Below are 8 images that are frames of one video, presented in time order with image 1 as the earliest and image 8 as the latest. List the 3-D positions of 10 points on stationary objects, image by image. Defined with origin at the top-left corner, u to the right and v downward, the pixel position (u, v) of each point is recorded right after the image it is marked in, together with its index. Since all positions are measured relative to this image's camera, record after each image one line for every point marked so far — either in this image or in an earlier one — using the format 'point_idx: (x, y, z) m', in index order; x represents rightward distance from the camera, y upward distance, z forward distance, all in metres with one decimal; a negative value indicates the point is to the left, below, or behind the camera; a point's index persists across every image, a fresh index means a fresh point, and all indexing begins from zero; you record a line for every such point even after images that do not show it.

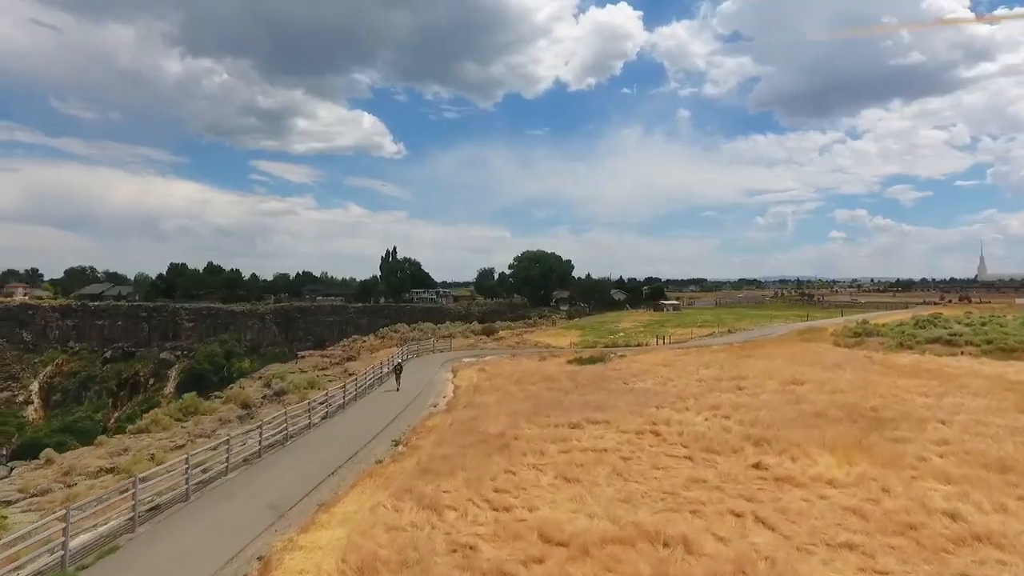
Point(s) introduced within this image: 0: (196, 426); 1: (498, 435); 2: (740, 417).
0: (-10.0, -4.4, +18.7) m
1: (-0.4, -4.0, +16.4) m
2: (+6.6, -3.8, +17.3) m
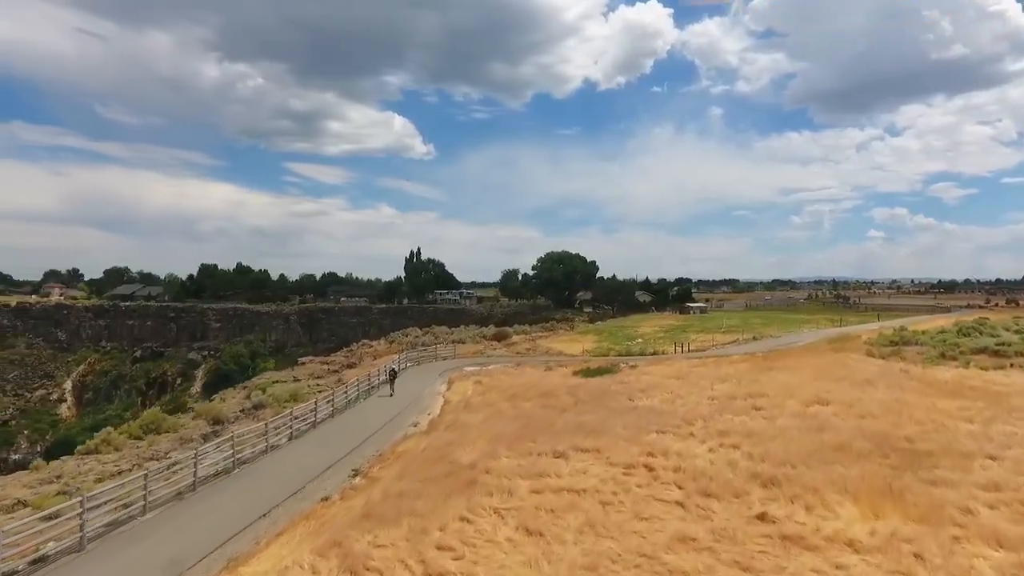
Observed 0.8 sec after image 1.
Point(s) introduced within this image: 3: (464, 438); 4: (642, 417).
0: (-10.5, -4.6, +17.3) m
1: (-1.1, -4.3, +14.5) m
2: (+6.0, -4.1, +15.1) m
3: (-1.4, -4.4, +17.6) m
4: (+4.3, -4.3, +20.0) m
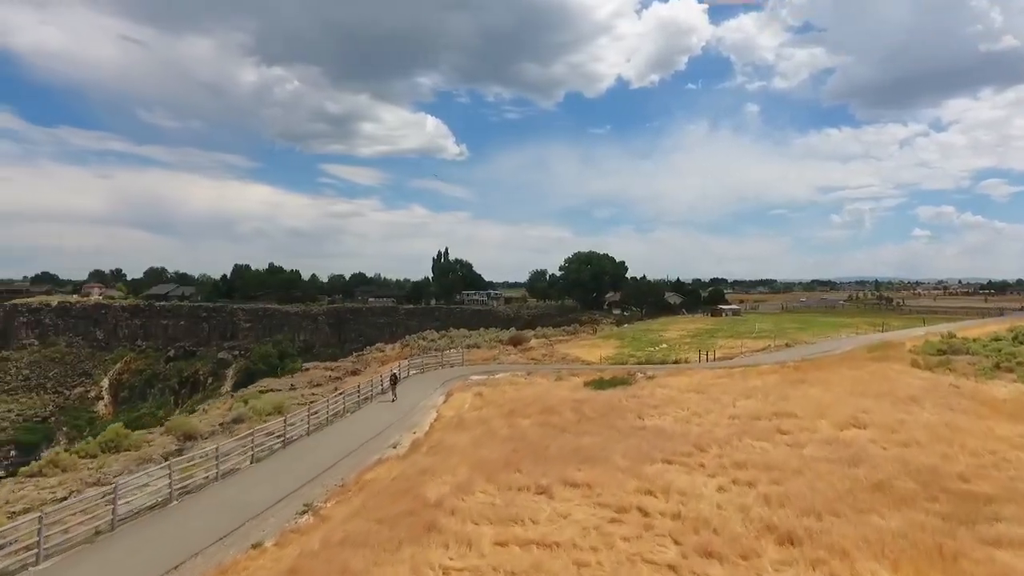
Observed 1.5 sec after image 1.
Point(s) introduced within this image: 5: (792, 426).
0: (-10.9, -4.8, +15.8) m
1: (-1.7, -4.5, +12.5) m
2: (+5.4, -4.3, +12.7) m
3: (-1.8, -4.6, +15.7) m
4: (+4.0, -4.5, +17.7) m
5: (+8.8, -4.3, +18.8) m
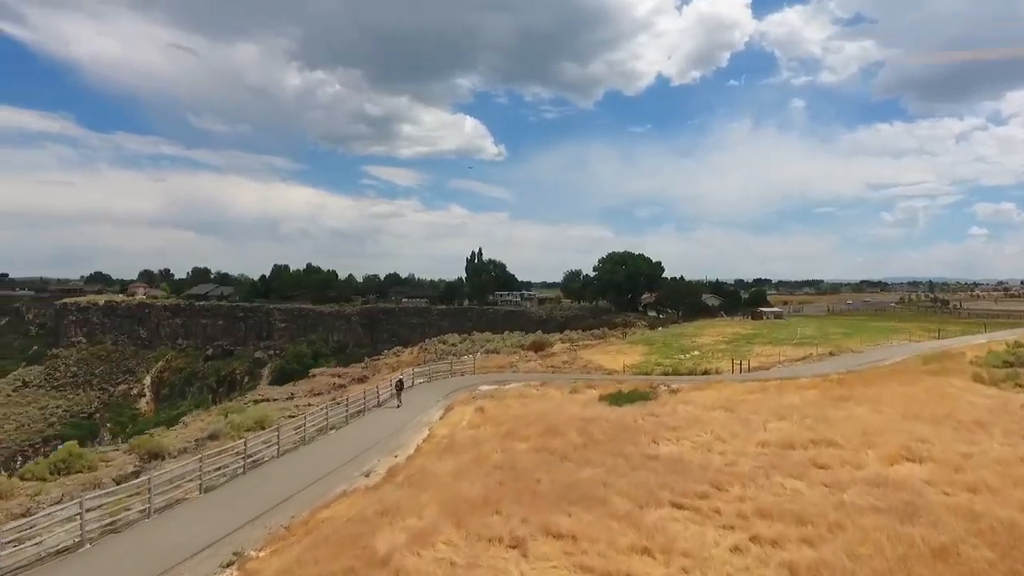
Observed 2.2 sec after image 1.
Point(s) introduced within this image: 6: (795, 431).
0: (-11.4, -5.0, +14.2) m
1: (-2.3, -4.7, +10.4) m
2: (+4.8, -4.5, +10.1) m
3: (-2.3, -4.8, +13.5) m
4: (+3.7, -4.7, +15.2) m
5: (+8.6, -4.6, +16.0) m
6: (+9.1, -4.6, +19.2) m
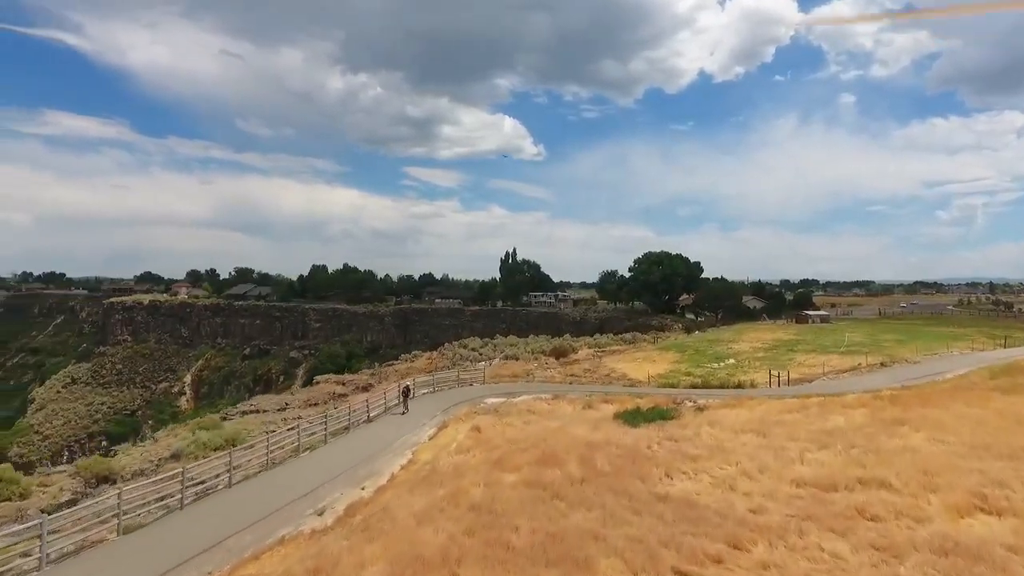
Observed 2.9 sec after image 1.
0: (-11.9, -5.1, +12.4) m
1: (-3.1, -4.9, +8.0) m
2: (+3.9, -4.7, +7.3) m
3: (-2.9, -4.9, +11.2) m
4: (+3.2, -4.9, +12.4) m
5: (+8.1, -4.7, +13.0) m
6: (+8.8, -4.8, +16.1) m
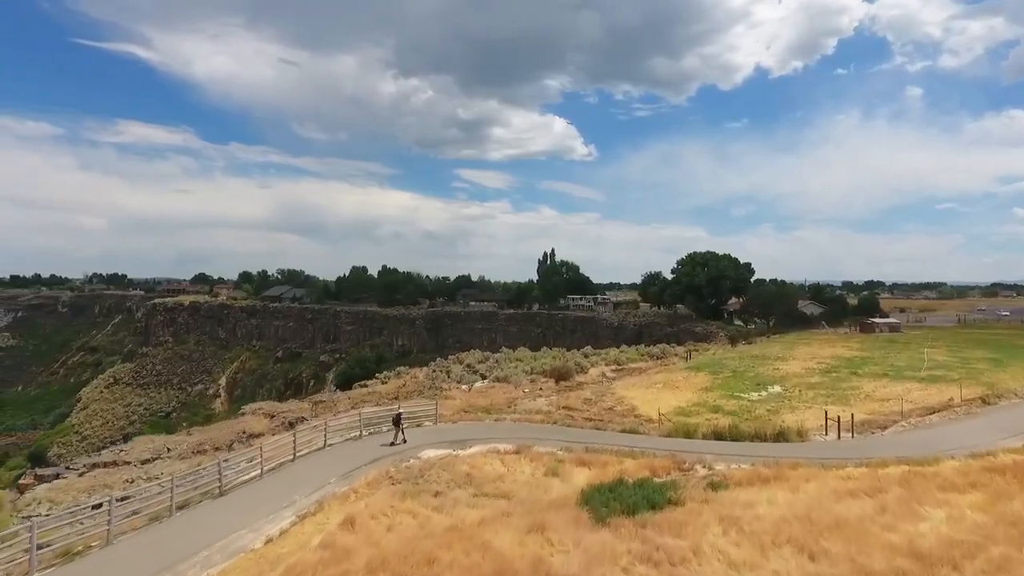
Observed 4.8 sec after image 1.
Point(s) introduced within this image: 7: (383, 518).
0: (-14.9, -5.5, +6.1) m
1: (-6.5, -5.2, +1.0) m
2: (+0.4, -5.0, -0.3) m
3: (-6.1, -5.3, +4.1) m
4: (+0.1, -5.3, +4.8) m
5: (+5.0, -5.1, +4.9) m
6: (+6.0, -5.2, +8.0) m
7: (-2.9, -5.3, +14.0) m
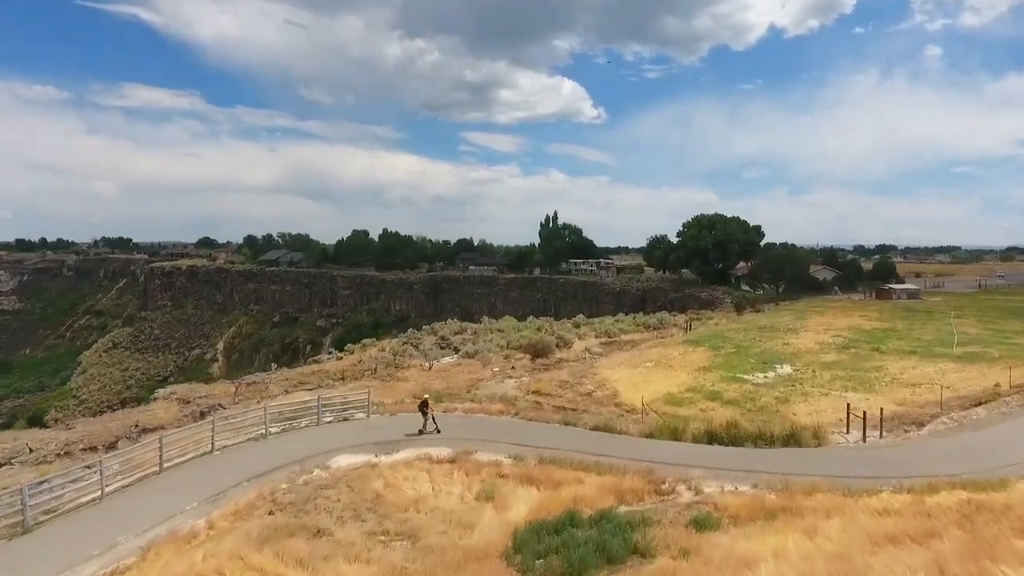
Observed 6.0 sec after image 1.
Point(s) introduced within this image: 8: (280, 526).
0: (-16.8, -5.3, +2.1) m
1: (-8.5, -5.4, -3.2) m
2: (-1.6, -5.3, -4.6) m
3: (-8.0, -5.3, -0.1) m
4: (-1.8, -5.2, +0.6) m
5: (+3.1, -5.1, +0.6) m
6: (+4.1, -4.9, +3.7) m
7: (-4.7, -4.7, +9.8) m
8: (-4.5, -4.6, +12.0) m
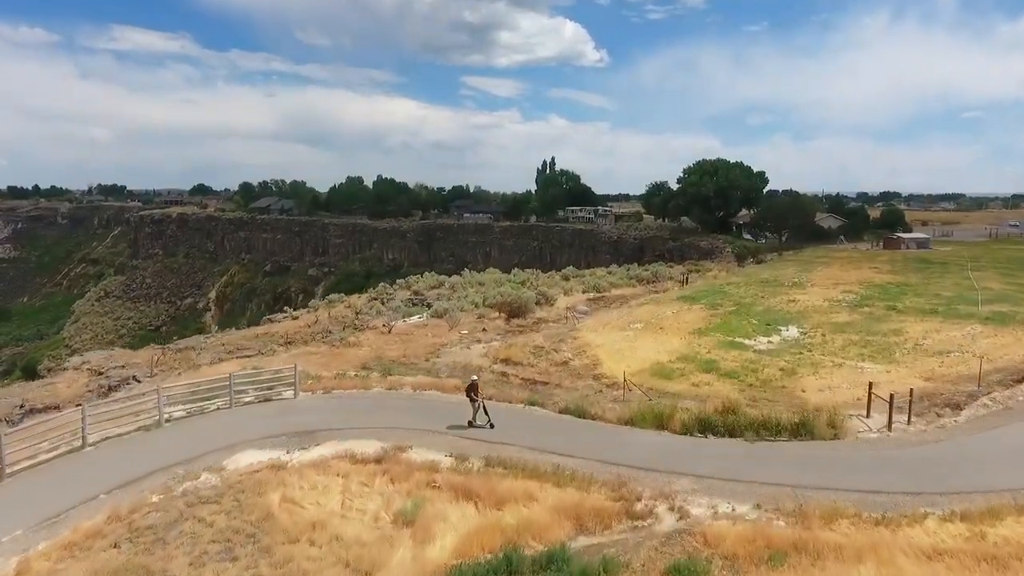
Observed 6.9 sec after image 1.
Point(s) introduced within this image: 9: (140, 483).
0: (-18.0, -5.6, -0.9) m
1: (-9.7, -6.1, -6.1) m
2: (-2.8, -6.1, -7.5) m
3: (-9.2, -5.7, -3.0) m
4: (-3.0, -5.6, -2.4) m
5: (+1.9, -5.5, -2.4) m
6: (+2.9, -5.0, +0.7) m
7: (-5.9, -4.3, +6.8) m
8: (-5.7, -4.0, +9.0) m
9: (-6.9, -3.6, +11.9) m
